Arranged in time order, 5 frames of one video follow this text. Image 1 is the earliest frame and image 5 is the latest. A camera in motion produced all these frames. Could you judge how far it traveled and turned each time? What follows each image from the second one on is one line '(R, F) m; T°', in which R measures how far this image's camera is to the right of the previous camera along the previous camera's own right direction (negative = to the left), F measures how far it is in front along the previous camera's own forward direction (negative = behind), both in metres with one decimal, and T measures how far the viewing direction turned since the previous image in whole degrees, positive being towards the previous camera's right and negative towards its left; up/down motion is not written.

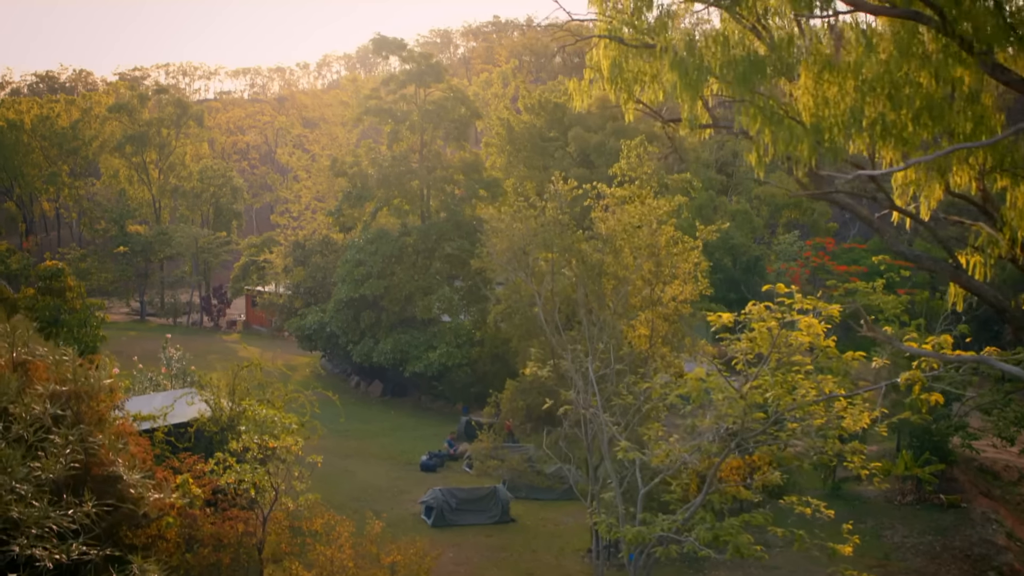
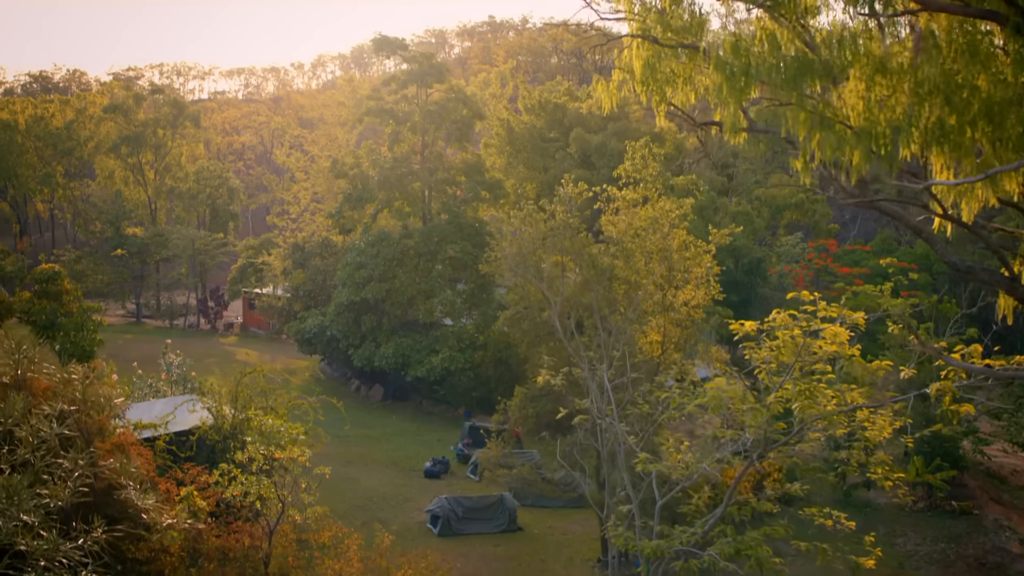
(-0.2, +0.3) m; 0°
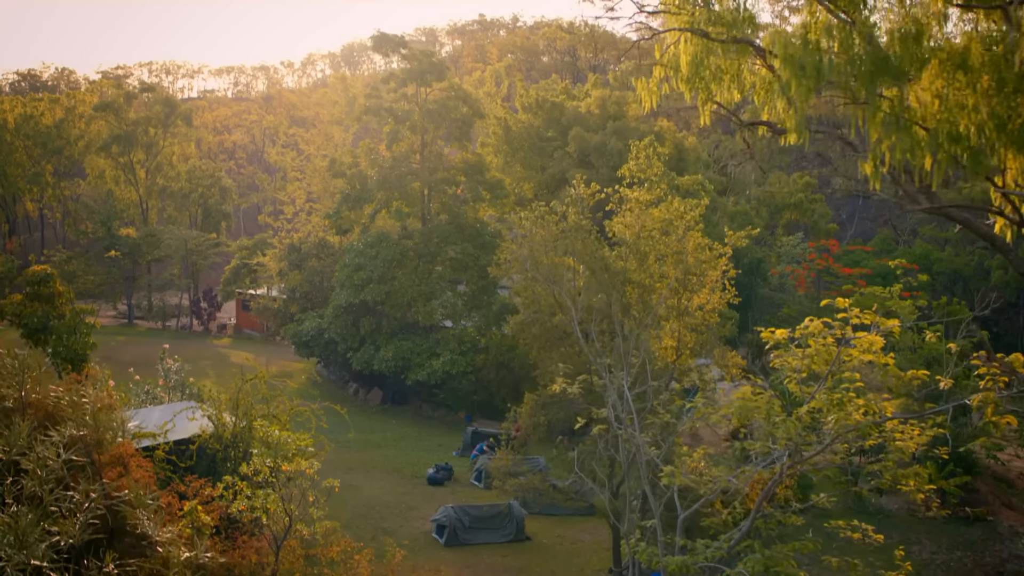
(-0.3, +0.4) m; +1°
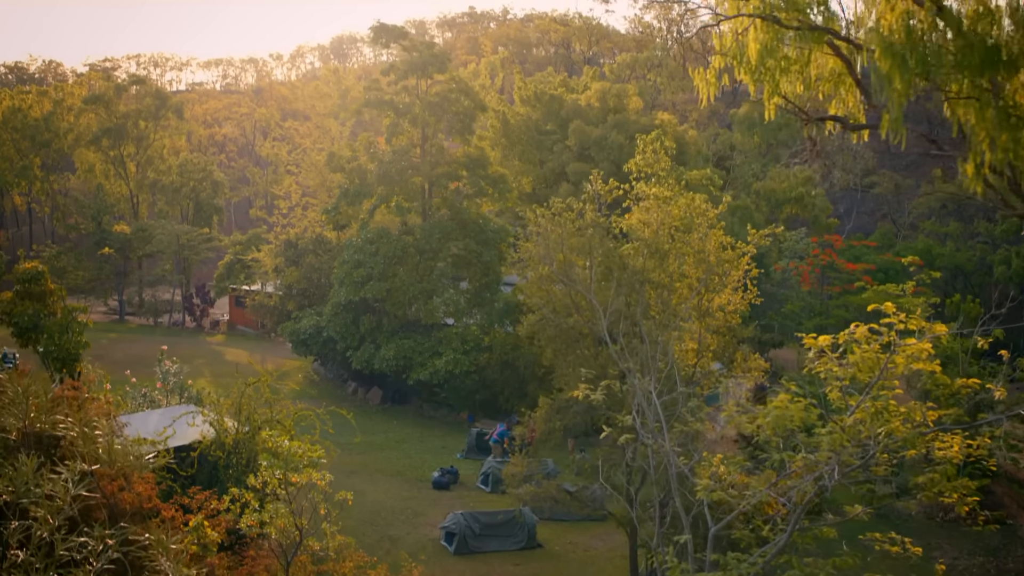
(-0.4, +0.5) m; +1°
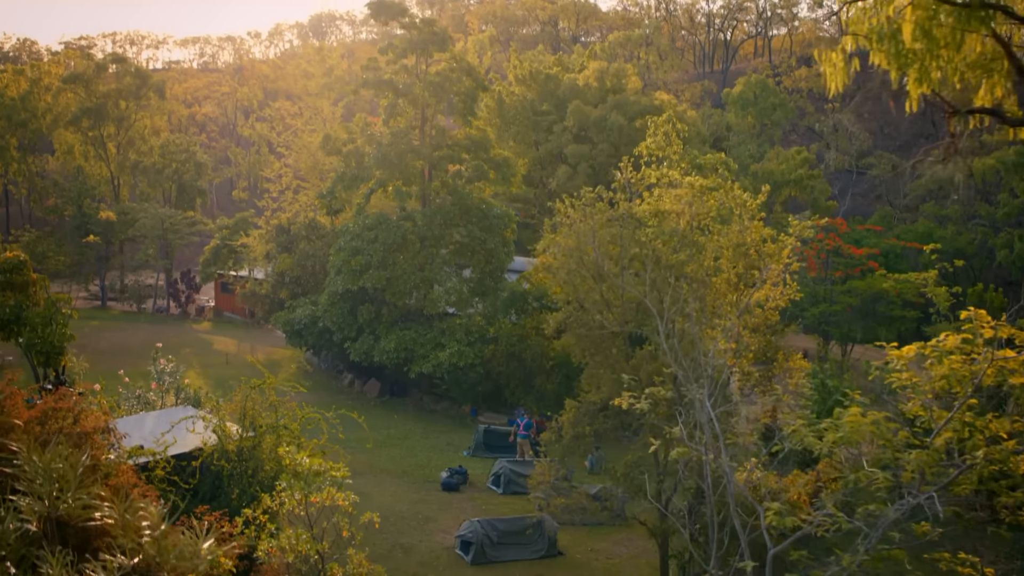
(-0.6, +1.0) m; +1°
